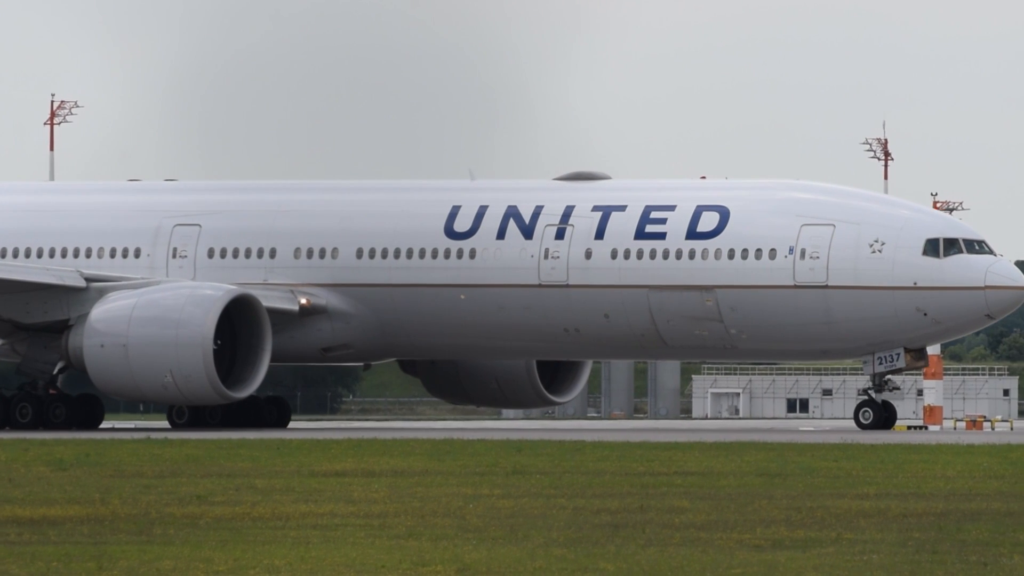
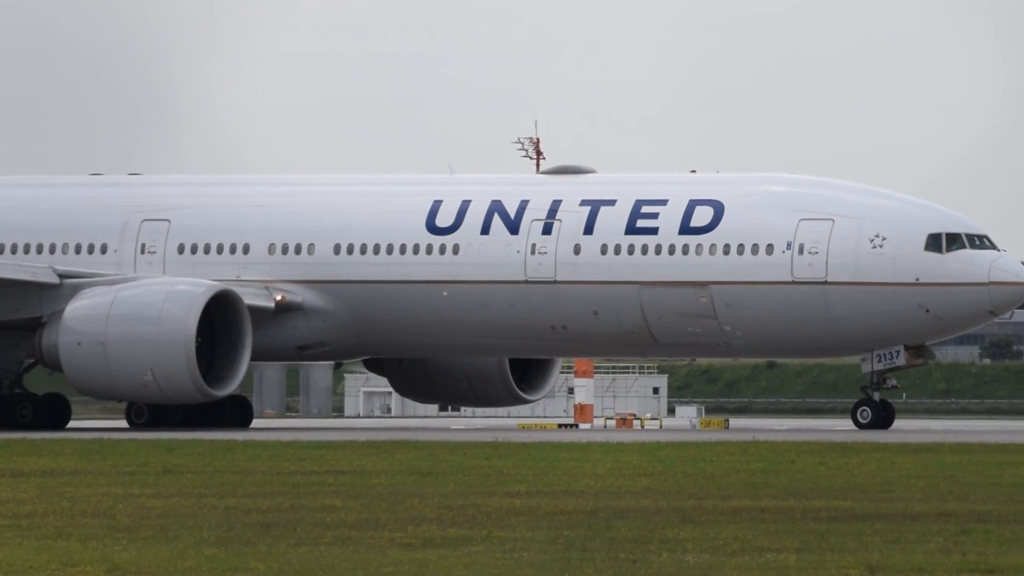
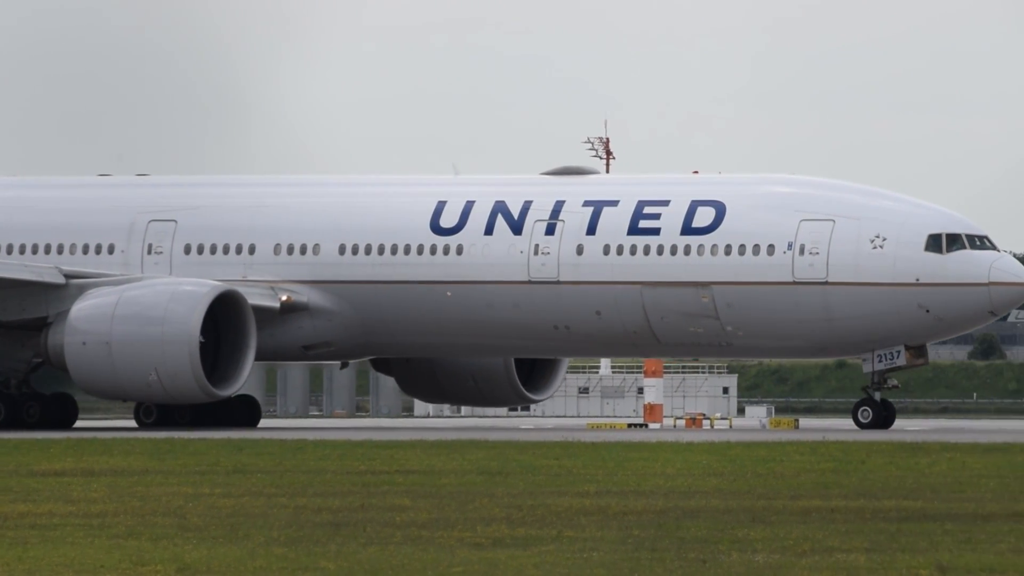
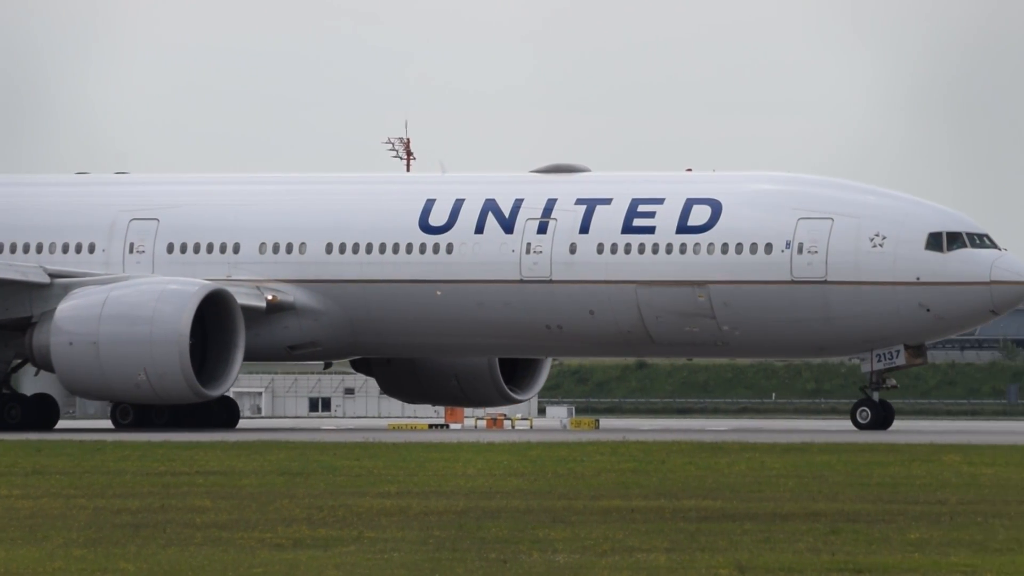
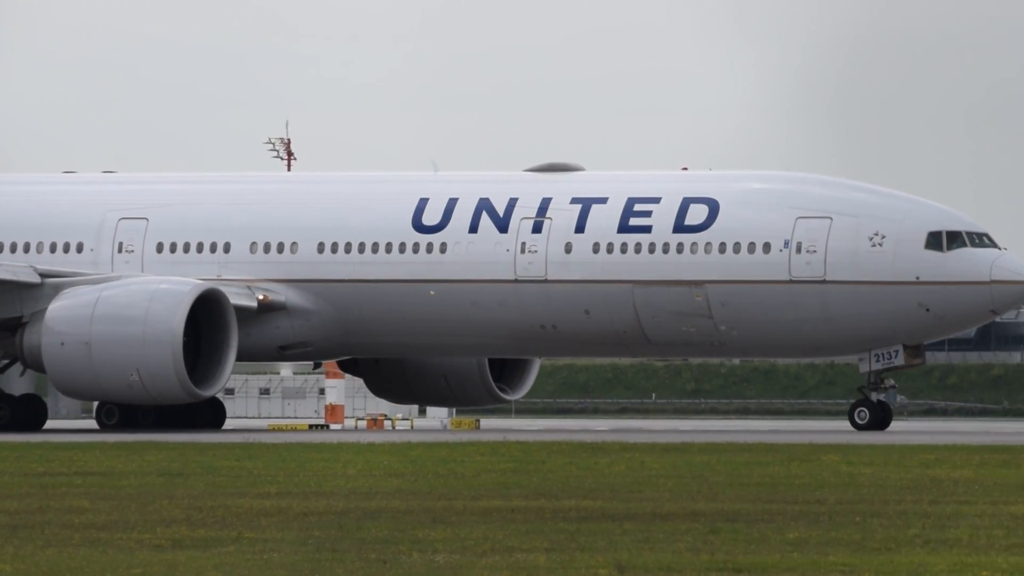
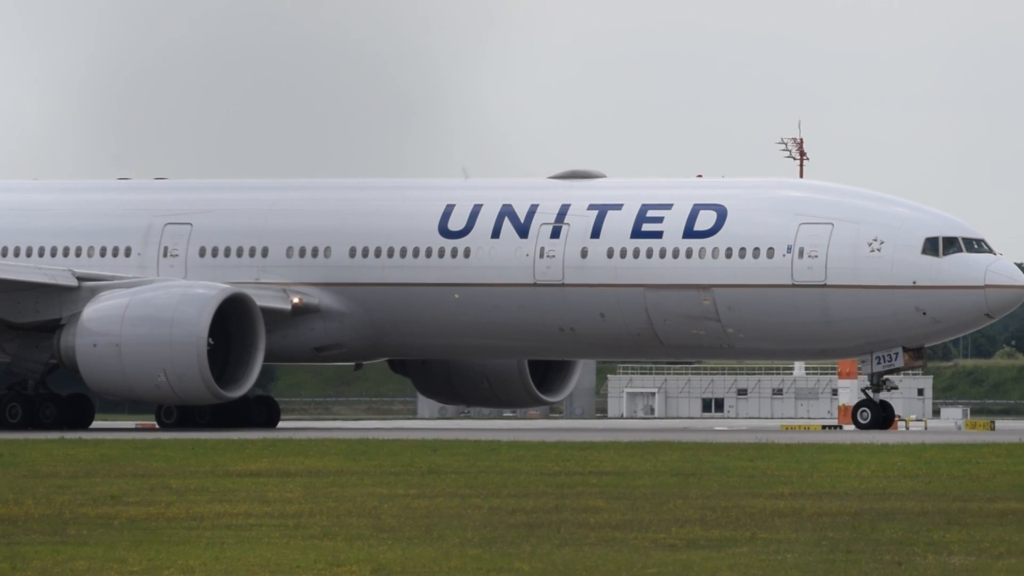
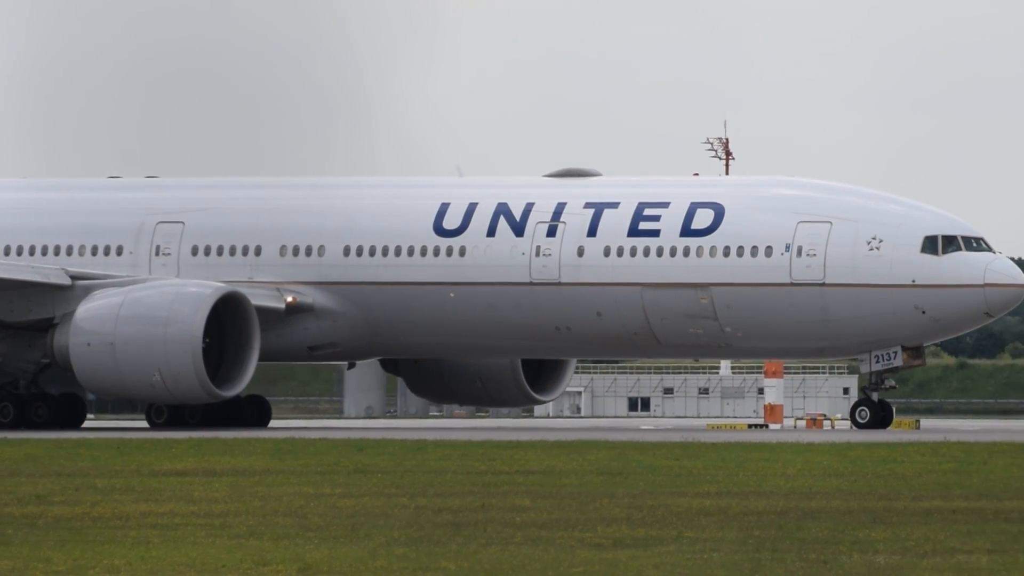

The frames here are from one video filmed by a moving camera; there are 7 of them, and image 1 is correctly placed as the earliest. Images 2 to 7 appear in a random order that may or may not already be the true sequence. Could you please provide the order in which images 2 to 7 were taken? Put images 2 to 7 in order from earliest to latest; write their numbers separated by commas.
6, 7, 3, 2, 4, 5
